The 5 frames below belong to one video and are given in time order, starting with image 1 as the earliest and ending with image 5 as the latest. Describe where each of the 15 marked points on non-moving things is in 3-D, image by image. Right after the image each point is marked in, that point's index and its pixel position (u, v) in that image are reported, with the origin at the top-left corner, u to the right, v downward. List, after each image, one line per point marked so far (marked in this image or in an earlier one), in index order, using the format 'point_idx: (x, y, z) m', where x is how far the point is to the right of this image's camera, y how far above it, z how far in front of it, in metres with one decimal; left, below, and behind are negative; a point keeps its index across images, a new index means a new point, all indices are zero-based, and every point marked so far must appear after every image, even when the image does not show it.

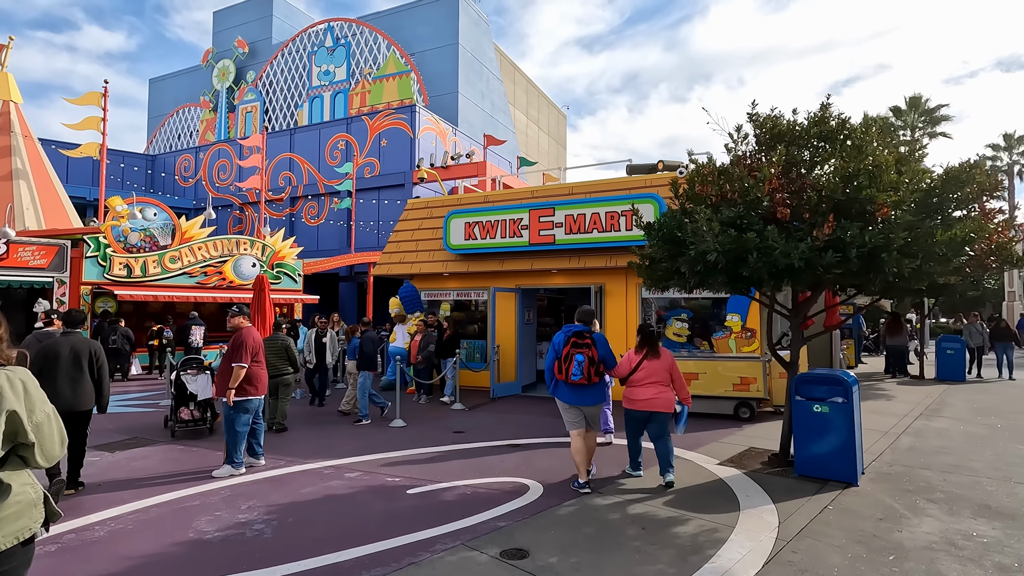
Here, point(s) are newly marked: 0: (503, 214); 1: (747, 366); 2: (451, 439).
0: (-0.2, +1.5, +11.9) m
1: (+3.6, -1.2, +9.0) m
2: (-0.8, -2.1, +8.1) m
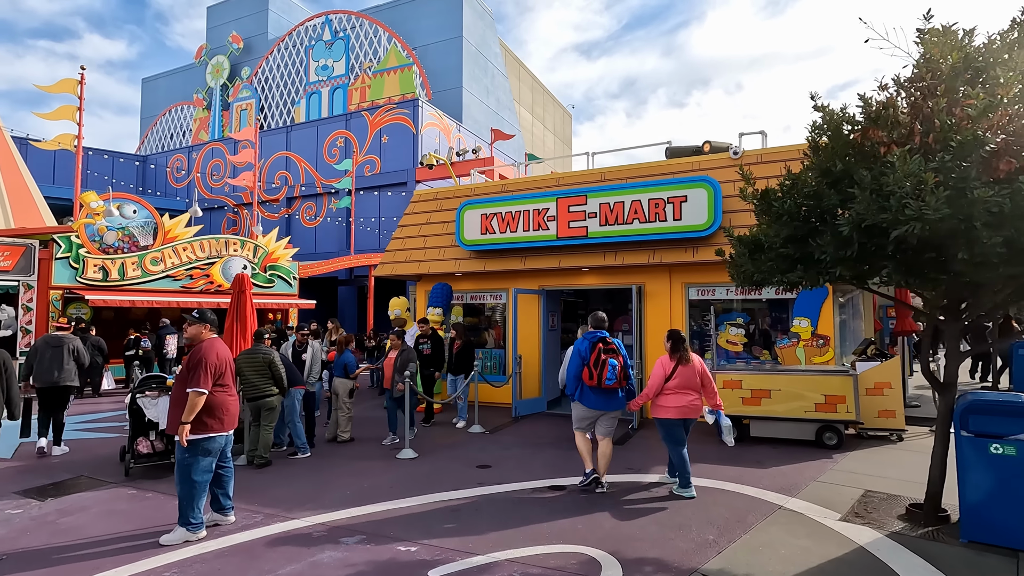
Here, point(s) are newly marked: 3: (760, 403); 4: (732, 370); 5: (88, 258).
0: (+0.2, +1.5, +10.3) m
1: (+4.0, -1.2, +7.4) m
2: (-0.4, -2.1, +6.4) m
3: (+3.2, -1.5, +7.7) m
4: (+2.9, -1.1, +7.9) m
5: (-10.9, +0.8, +15.1) m
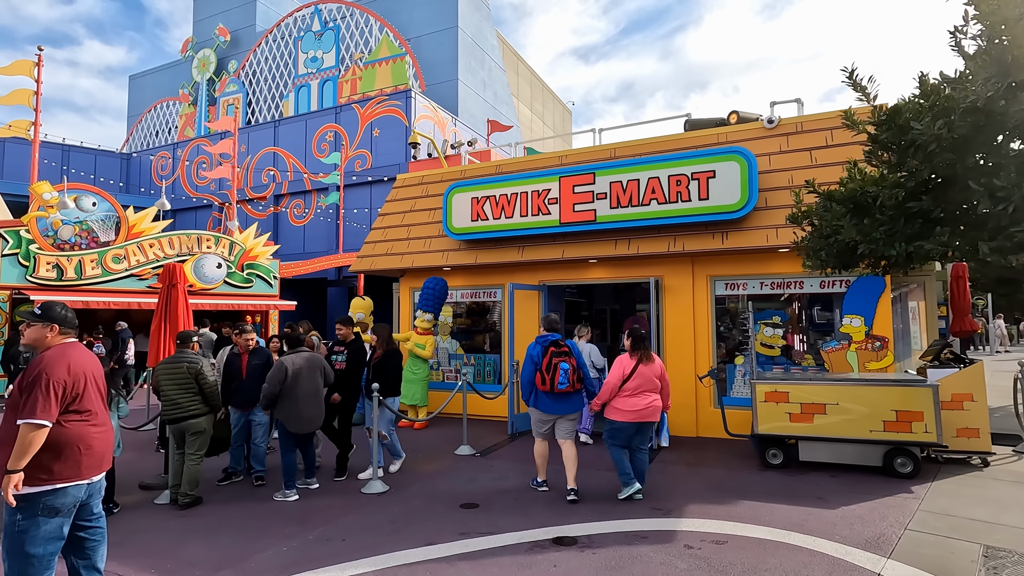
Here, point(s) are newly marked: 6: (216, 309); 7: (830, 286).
0: (+0.1, +1.6, +8.9) m
1: (+4.0, -1.1, +5.9) m
2: (-0.5, -2.0, +5.0) m
3: (+3.2, -1.4, +6.2) m
4: (+2.9, -1.0, +6.4) m
5: (-11.0, +0.8, +13.6) m
6: (-8.4, -0.6, +16.6) m
7: (+4.1, 0.0, +7.5) m
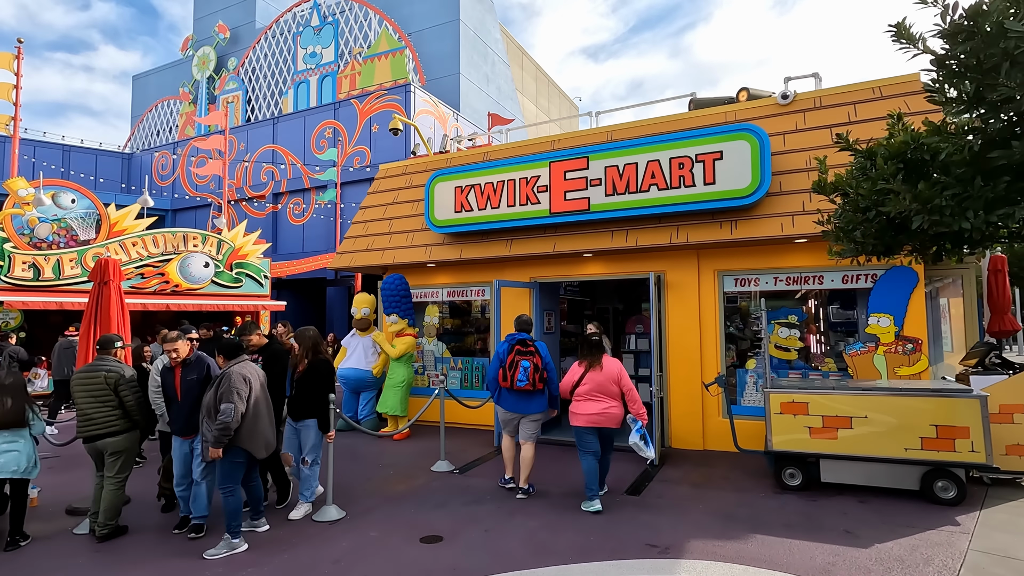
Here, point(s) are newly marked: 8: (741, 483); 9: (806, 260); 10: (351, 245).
0: (0.0, +1.6, +8.1) m
1: (+3.7, -1.0, +5.1) m
2: (-0.7, -1.9, +4.2) m
3: (+3.0, -1.3, +5.4) m
4: (+2.6, -1.0, +5.6) m
5: (-11.1, +0.7, +13.0) m
6: (-8.4, -0.6, +16.0) m
7: (+3.9, +0.1, +6.6) m
8: (+2.2, -1.9, +5.8) m
9: (+3.4, +0.3, +6.8) m
10: (-2.7, +0.7, +9.7) m
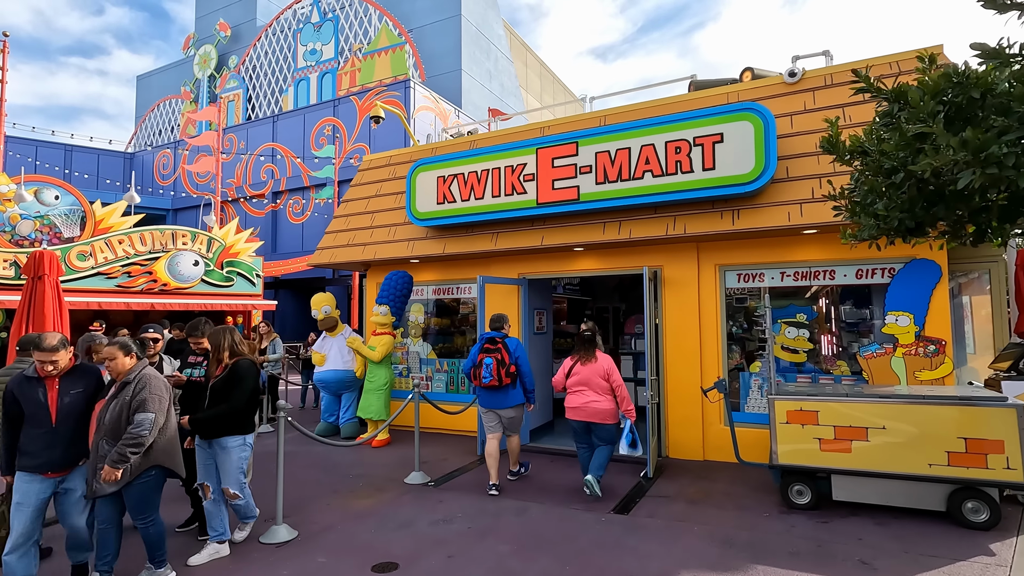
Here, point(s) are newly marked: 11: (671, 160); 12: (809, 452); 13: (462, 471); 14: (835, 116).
0: (-0.2, +1.7, +7.6) m
1: (+3.5, -1.0, +4.5) m
2: (-0.9, -1.9, +3.7) m
3: (+2.7, -1.3, +4.8) m
4: (+2.4, -0.9, +5.0) m
5: (-11.2, +0.8, +12.6) m
6: (-8.5, -0.6, +15.5) m
7: (+3.7, +0.1, +6.0) m
8: (+2.0, -1.9, +5.2) m
9: (+3.2, +0.4, +6.2) m
10: (-2.8, +0.7, +9.1) m
11: (+1.7, +1.4, +6.4) m
12: (+2.5, -1.4, +4.9) m
13: (-0.6, -2.0, +6.4) m
14: (+3.3, +1.8, +6.0) m
